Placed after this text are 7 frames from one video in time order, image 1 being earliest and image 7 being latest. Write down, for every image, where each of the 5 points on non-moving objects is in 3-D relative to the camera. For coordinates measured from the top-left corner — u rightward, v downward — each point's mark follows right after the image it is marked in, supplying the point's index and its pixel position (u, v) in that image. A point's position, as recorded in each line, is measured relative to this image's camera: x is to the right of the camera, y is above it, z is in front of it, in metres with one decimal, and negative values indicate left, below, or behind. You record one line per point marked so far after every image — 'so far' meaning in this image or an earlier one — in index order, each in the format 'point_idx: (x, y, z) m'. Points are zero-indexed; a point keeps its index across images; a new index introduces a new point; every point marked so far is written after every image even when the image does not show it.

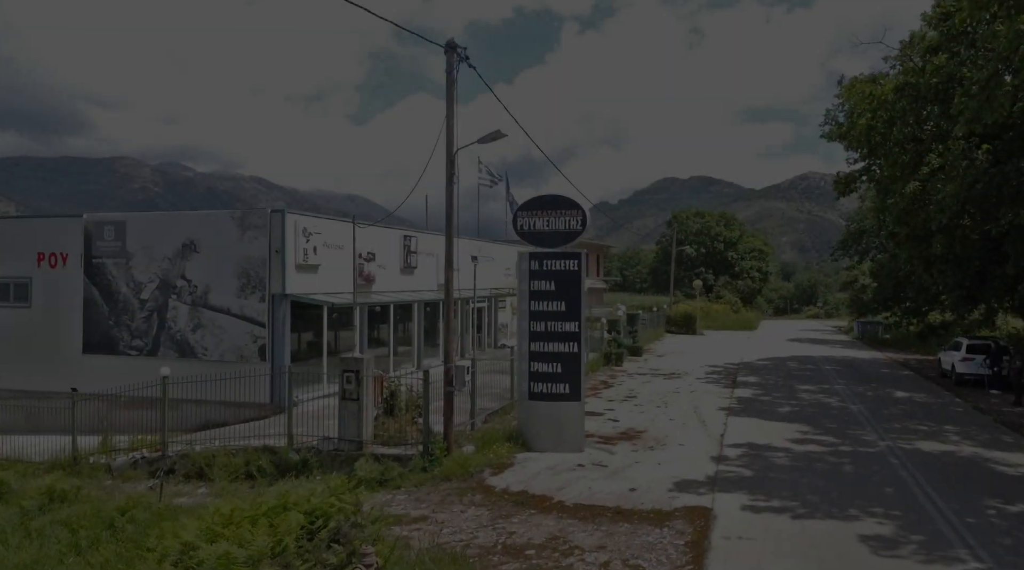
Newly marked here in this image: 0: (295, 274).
0: (-4.9, +0.2, +16.8) m
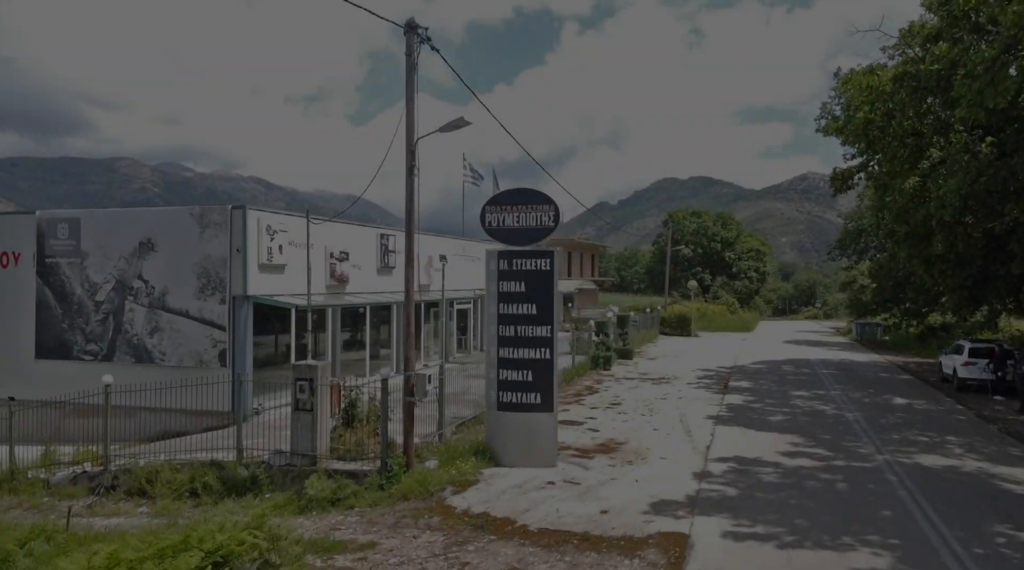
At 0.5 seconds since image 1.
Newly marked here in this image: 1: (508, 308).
0: (-5.4, +0.2, +15.9) m
1: (-0.1, -0.4, +11.6) m
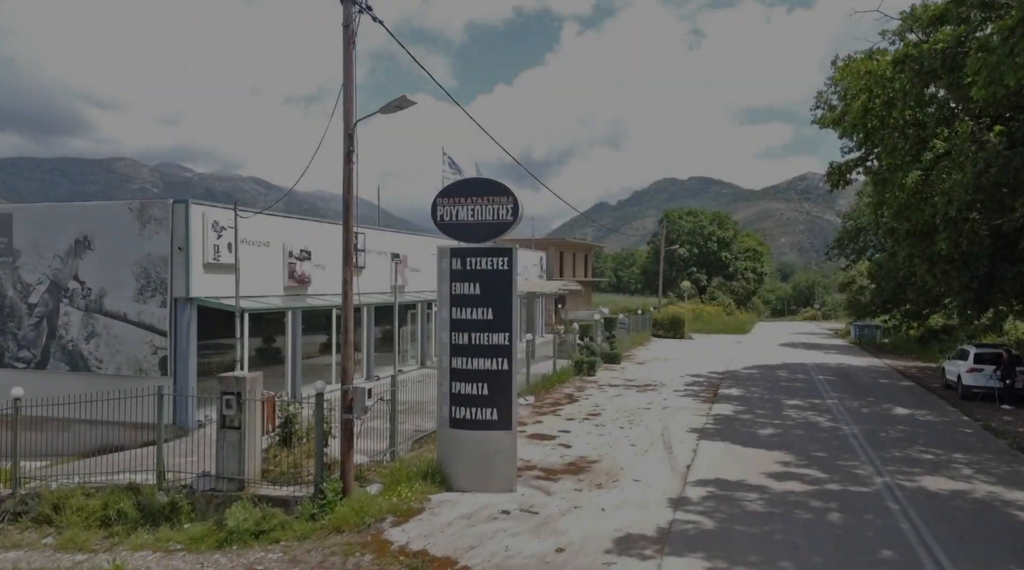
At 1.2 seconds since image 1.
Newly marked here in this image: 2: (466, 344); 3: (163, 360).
0: (-6.1, +0.2, +14.6) m
1: (-0.7, -0.4, +10.4) m
2: (-0.6, -0.8, +10.4) m
3: (-6.7, -1.4, +14.3) m
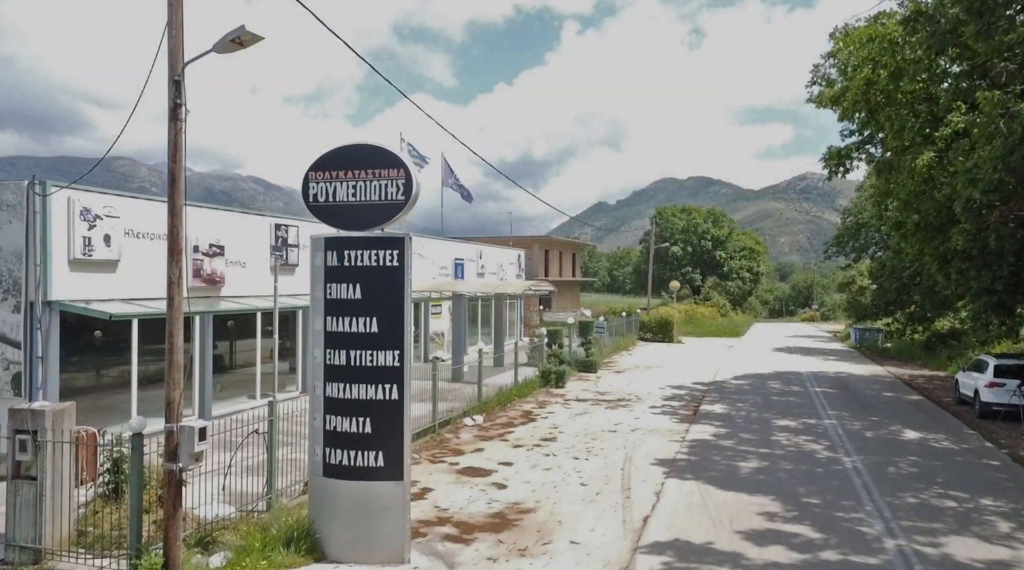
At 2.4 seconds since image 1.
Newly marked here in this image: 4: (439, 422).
0: (-7.2, +0.2, +12.1) m
1: (-1.8, -0.4, +7.8) m
2: (-1.8, -0.8, +7.8) m
3: (-7.8, -1.4, +11.8) m
4: (-1.5, -2.7, +14.6) m
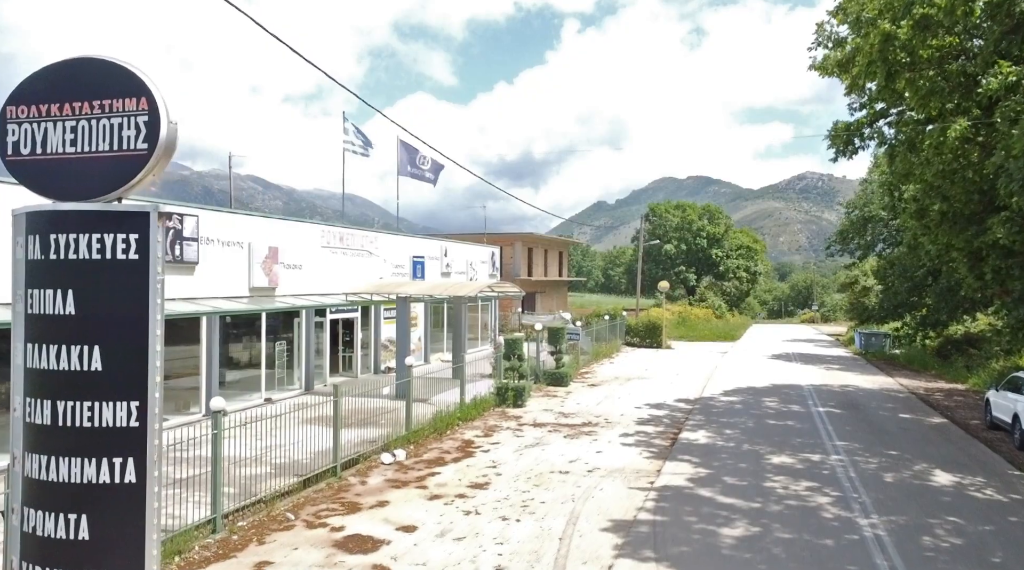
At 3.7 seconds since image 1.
0: (-8.3, +0.1, +9.0) m
1: (-3.0, -0.4, +4.8) m
2: (-2.9, -0.9, +4.8) m
3: (-9.0, -1.5, +8.7) m
4: (-2.6, -2.7, +11.5) m
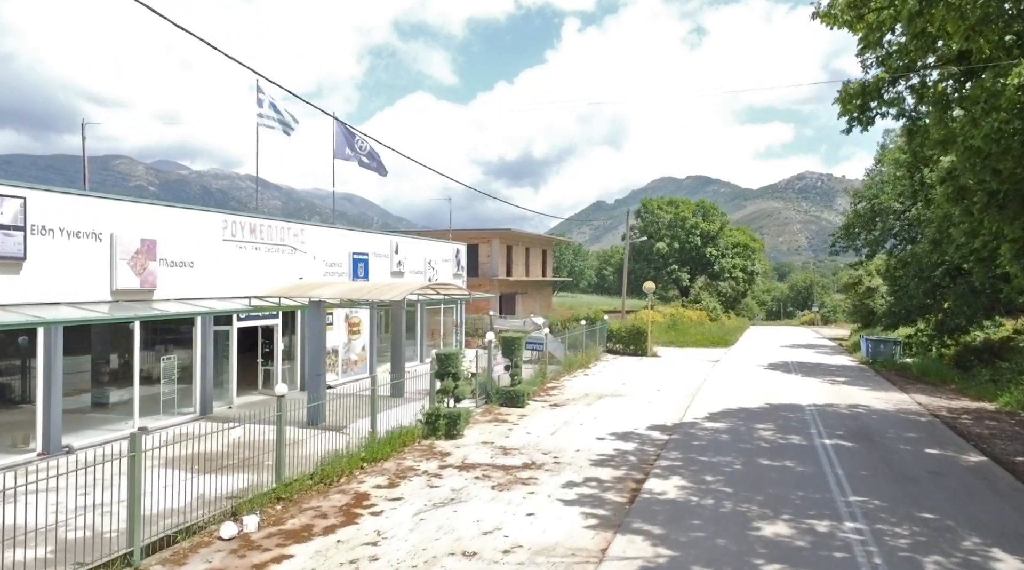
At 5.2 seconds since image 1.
0: (-9.6, +0.1, +5.6) m
1: (-4.3, -0.5, +1.4) m
2: (-4.2, -0.9, +1.4) m
3: (-10.3, -1.5, +5.3) m
4: (-3.9, -2.8, +8.1) m
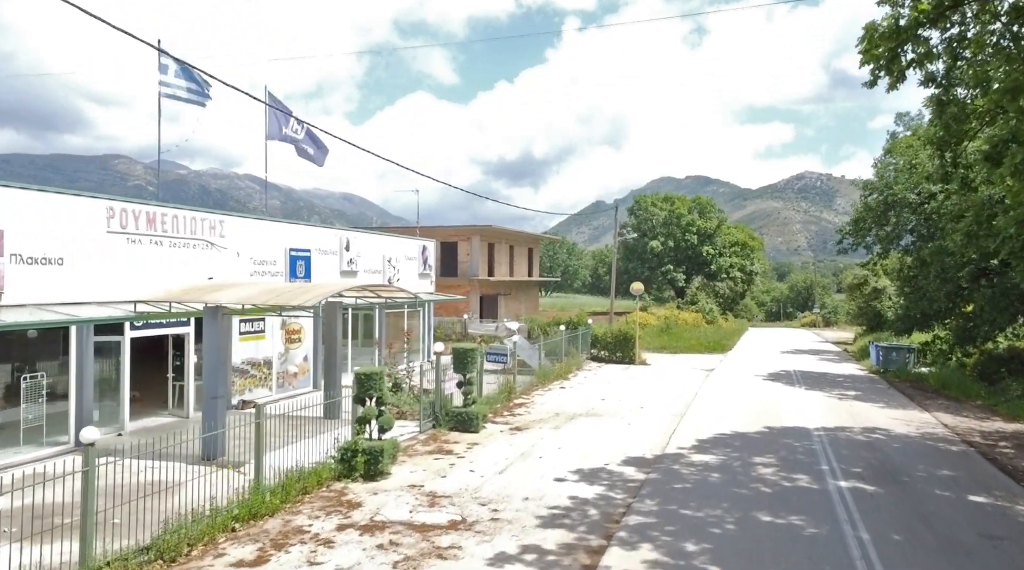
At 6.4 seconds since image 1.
0: (-10.6, +0.1, +2.7) m
1: (-5.2, -0.5, -1.5) m
2: (-5.1, -1.0, -1.5) m
3: (-11.2, -1.6, +2.4) m
4: (-4.9, -2.8, +5.2) m
